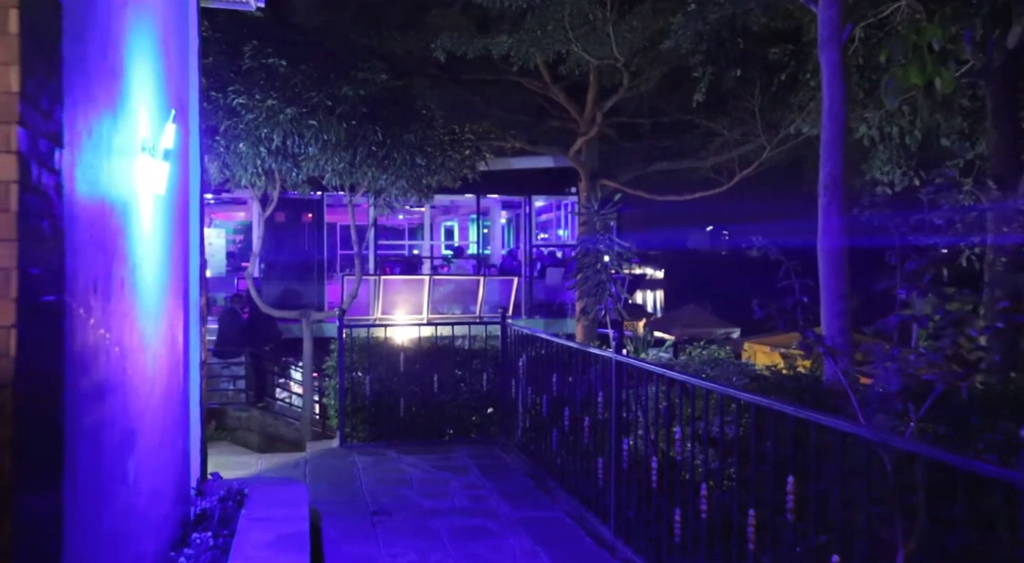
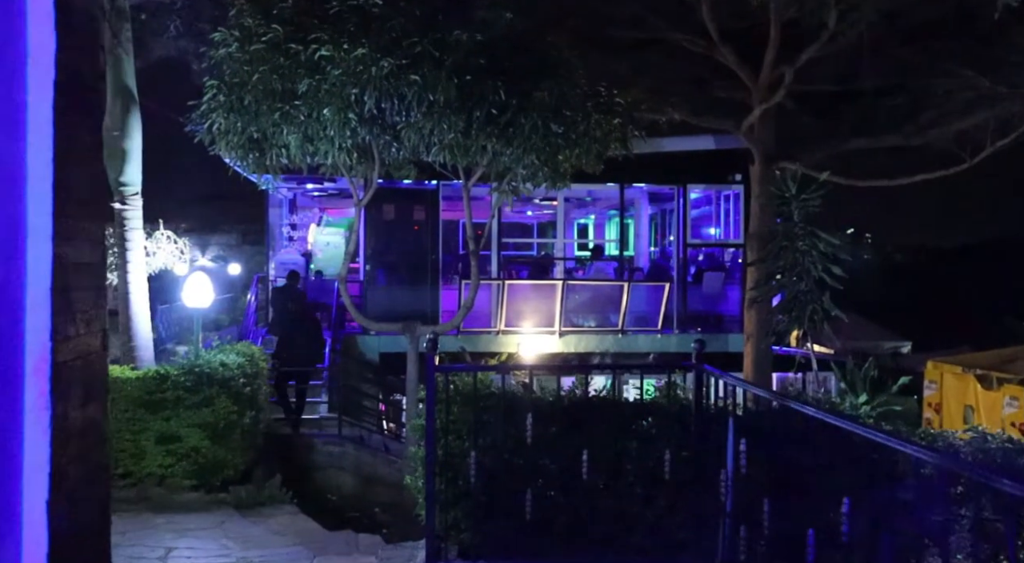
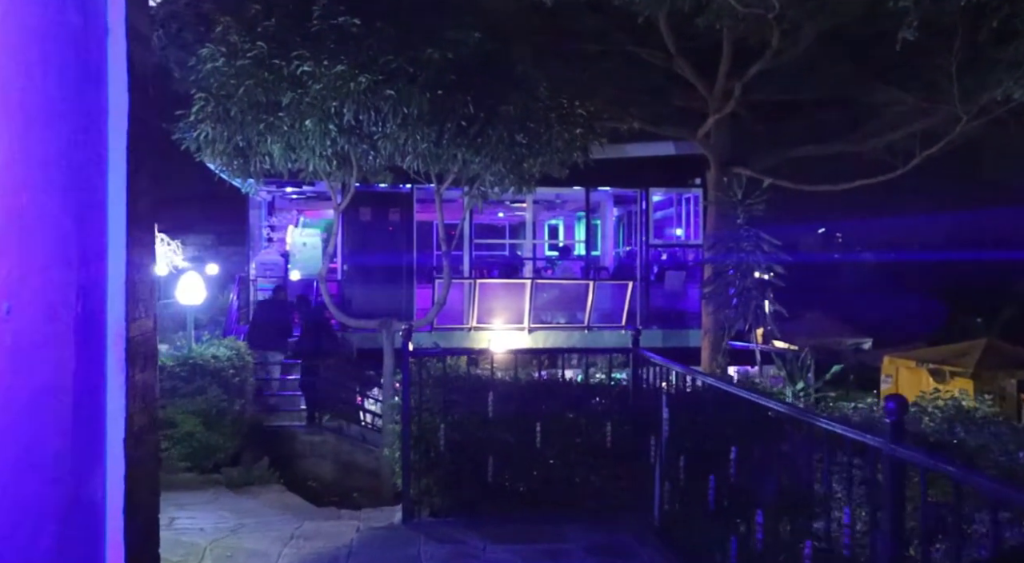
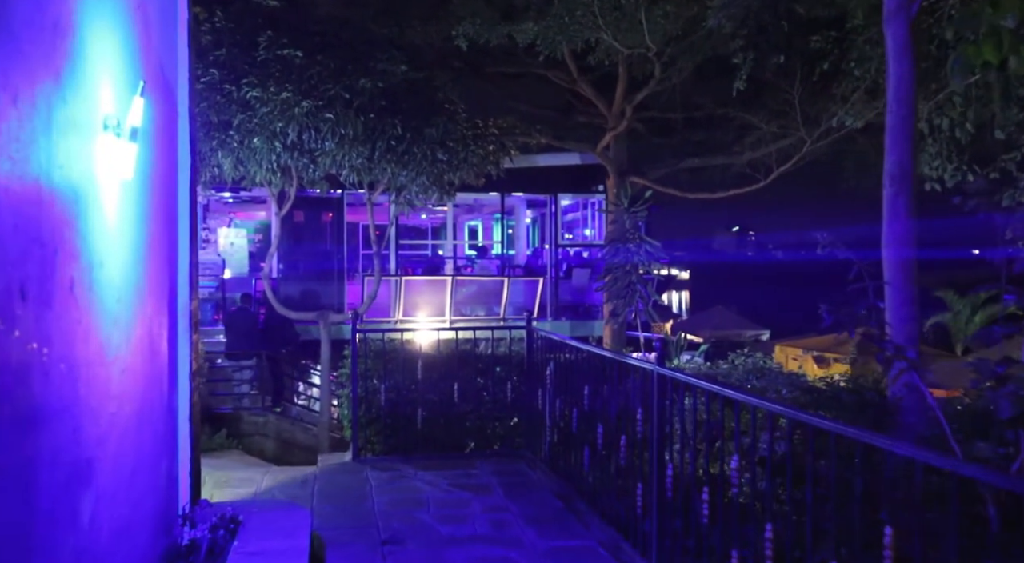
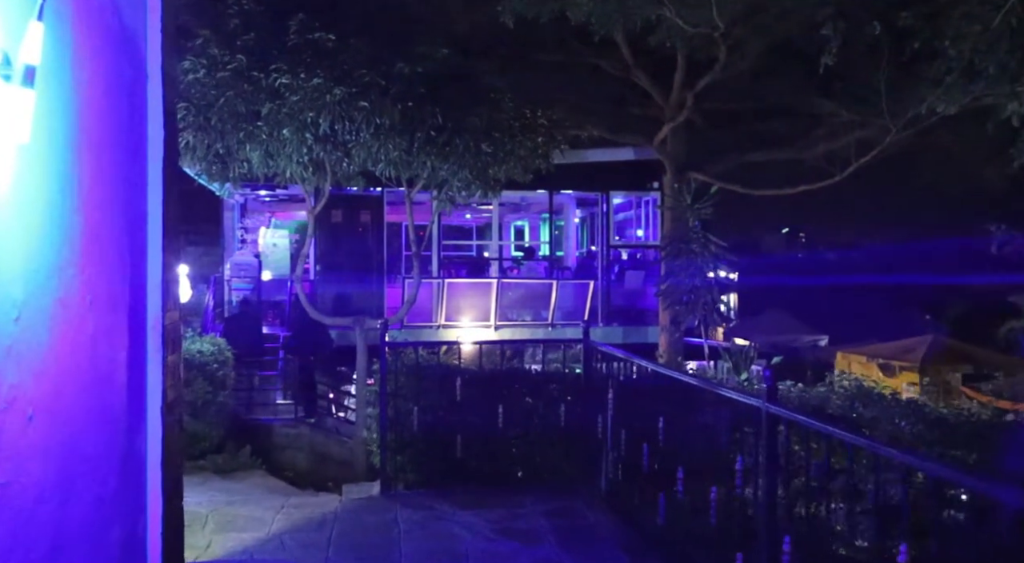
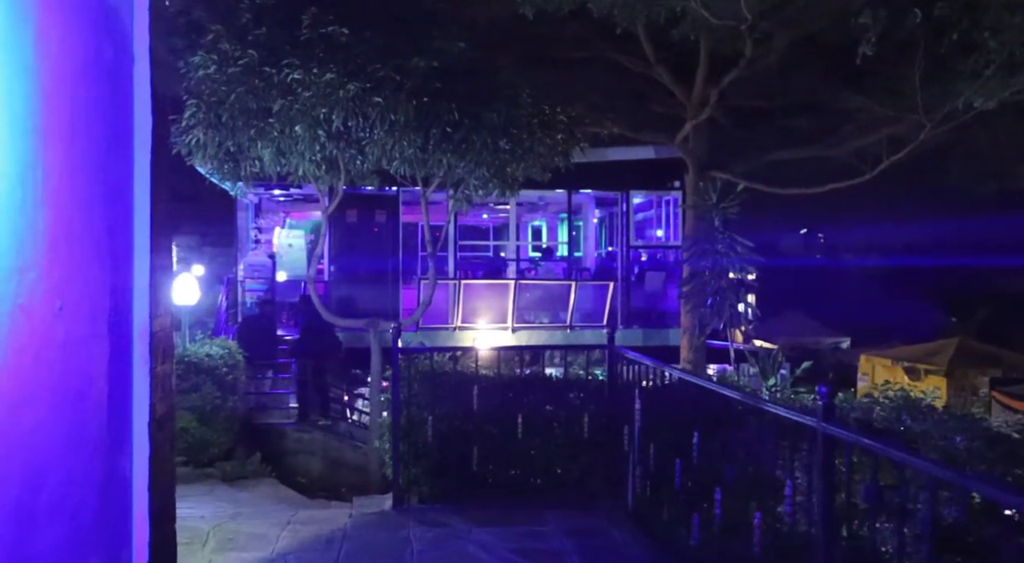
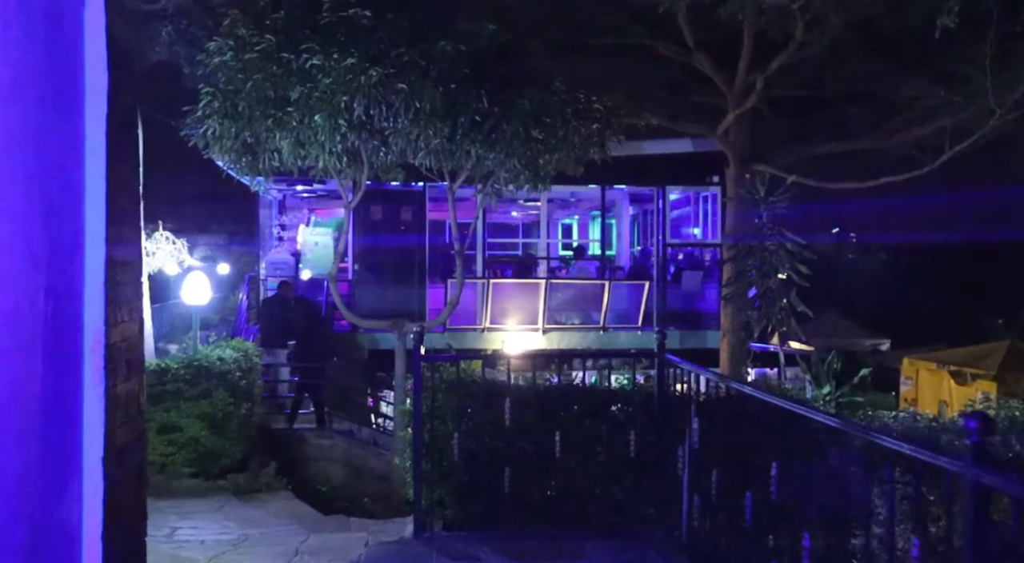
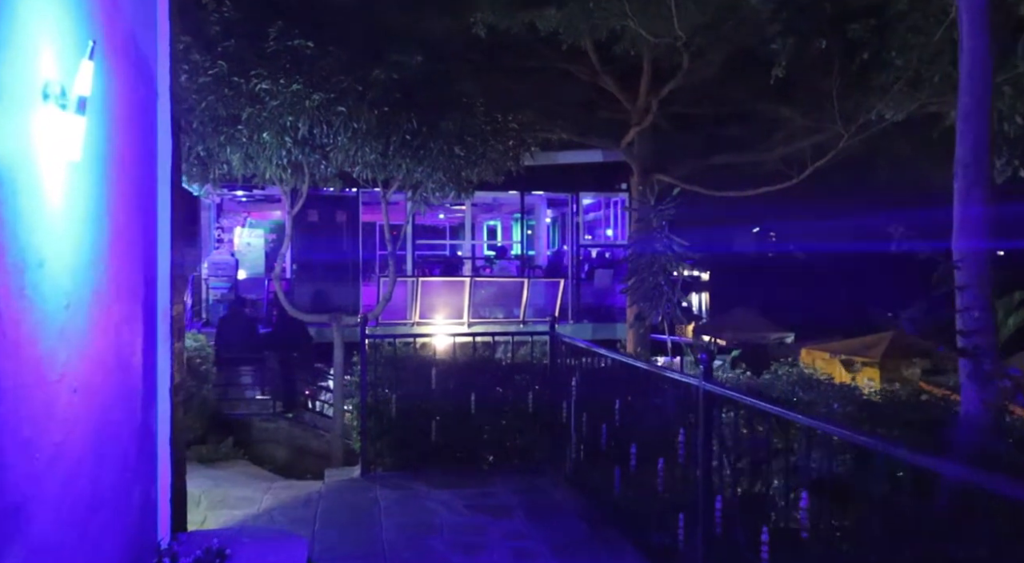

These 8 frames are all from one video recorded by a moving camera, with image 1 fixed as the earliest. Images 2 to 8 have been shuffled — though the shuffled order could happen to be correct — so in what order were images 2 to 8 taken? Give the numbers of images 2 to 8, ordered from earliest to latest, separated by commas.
4, 8, 5, 6, 3, 7, 2
